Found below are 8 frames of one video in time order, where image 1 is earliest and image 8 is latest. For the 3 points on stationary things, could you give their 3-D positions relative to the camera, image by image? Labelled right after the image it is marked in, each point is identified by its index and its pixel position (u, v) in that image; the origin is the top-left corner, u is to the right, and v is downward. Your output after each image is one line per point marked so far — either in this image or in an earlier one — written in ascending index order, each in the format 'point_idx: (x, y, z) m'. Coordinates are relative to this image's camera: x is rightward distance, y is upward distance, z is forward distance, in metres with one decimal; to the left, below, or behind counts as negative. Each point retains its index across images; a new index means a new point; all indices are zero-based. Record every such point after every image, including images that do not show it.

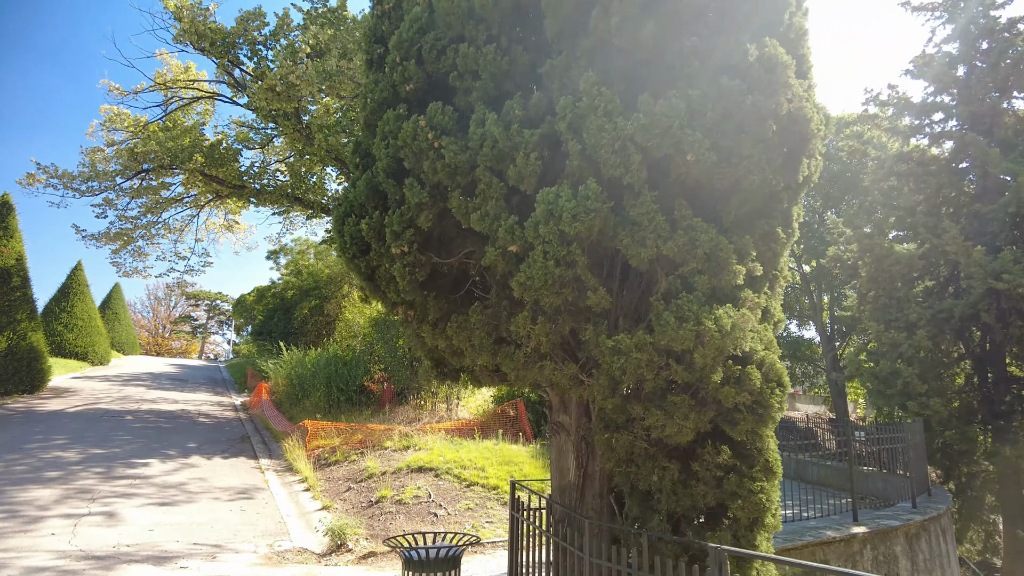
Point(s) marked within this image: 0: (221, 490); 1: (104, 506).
0: (-4.0, -2.8, +7.7) m
1: (-4.7, -2.5, +6.6) m
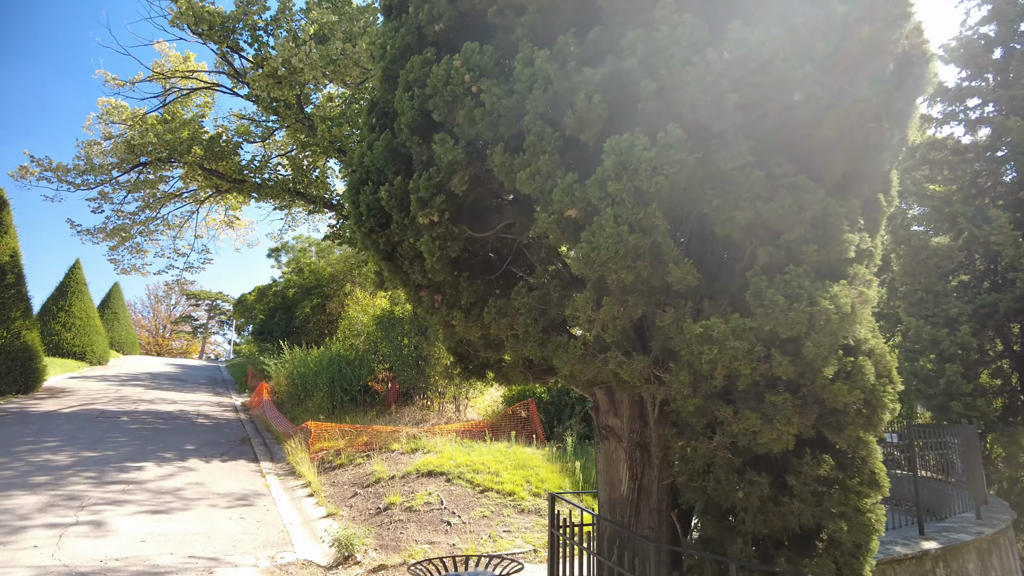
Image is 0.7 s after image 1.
0: (-3.8, -2.7, +7.3) m
1: (-4.5, -2.4, +6.1) m
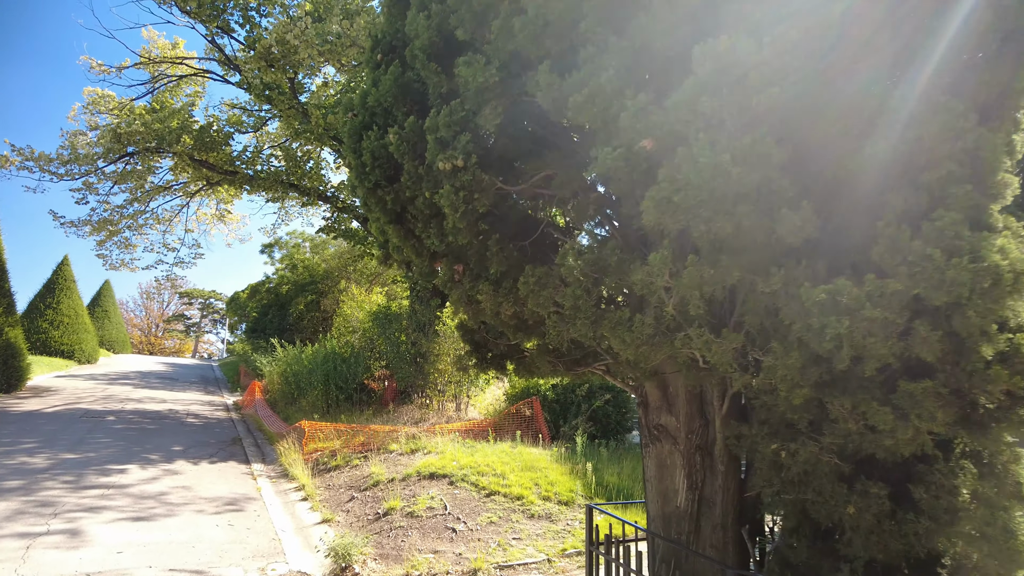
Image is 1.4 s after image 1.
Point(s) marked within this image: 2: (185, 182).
0: (-3.7, -2.5, +6.8) m
1: (-4.4, -2.3, +5.6) m
2: (-8.7, +2.8, +15.0) m
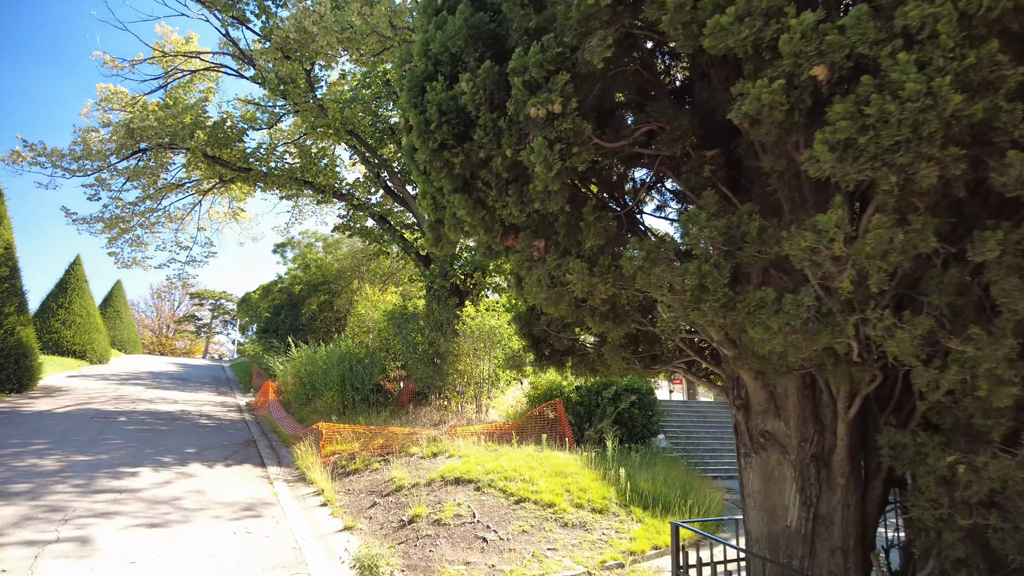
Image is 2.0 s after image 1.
0: (-3.3, -2.5, +6.5) m
1: (-4.1, -2.3, +5.3) m
2: (-8.2, +2.8, +14.8) m
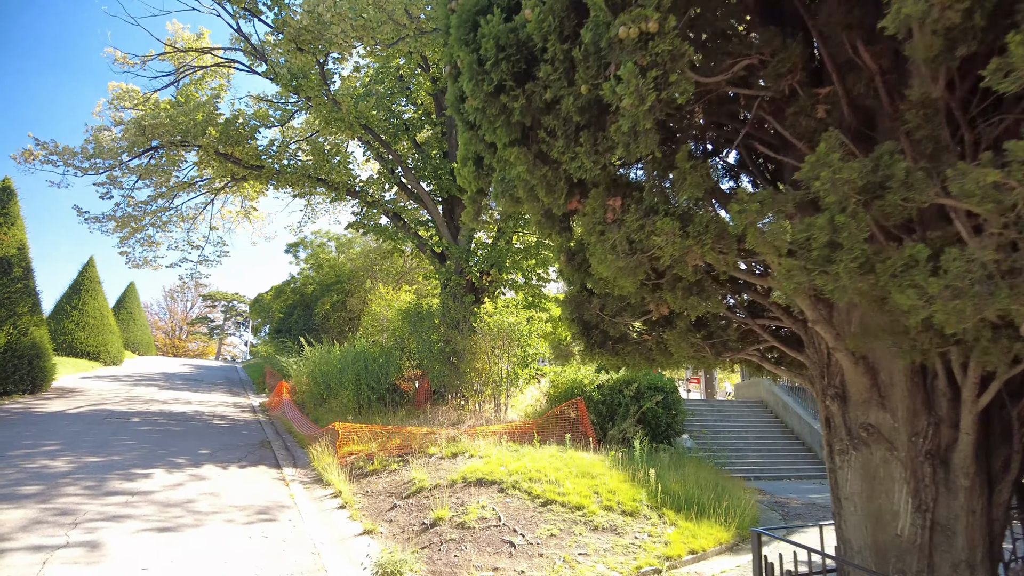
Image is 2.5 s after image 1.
0: (-3.0, -2.4, +6.2) m
1: (-3.8, -2.2, +5.1) m
2: (-7.8, +2.8, +14.7) m
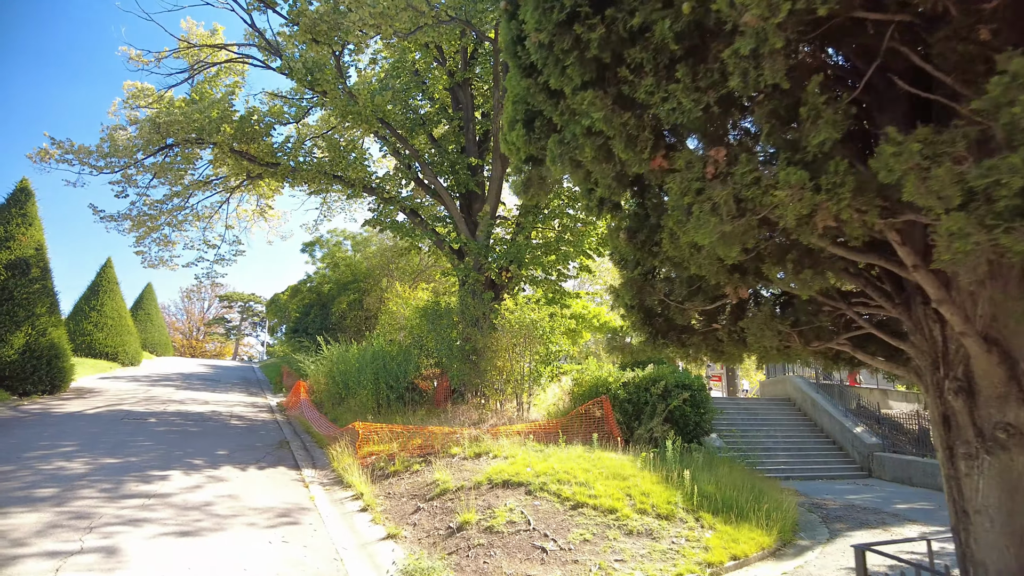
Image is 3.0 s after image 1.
0: (-2.7, -2.4, +6.0) m
1: (-3.5, -2.2, +4.9) m
2: (-7.4, +2.9, +14.5) m
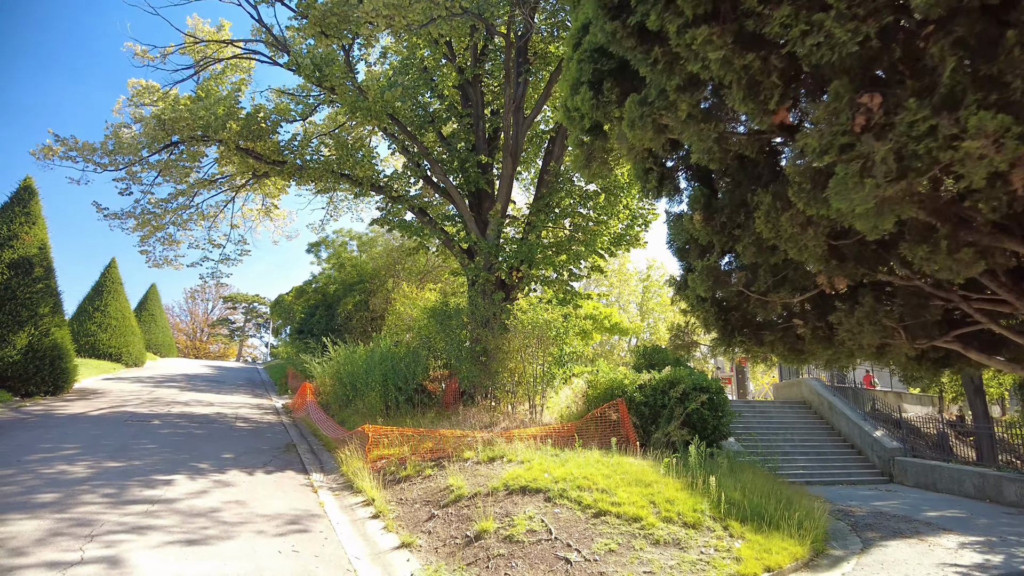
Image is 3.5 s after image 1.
0: (-2.5, -2.4, +5.8) m
1: (-3.3, -2.1, +4.7) m
2: (-7.1, +2.9, +14.4) m
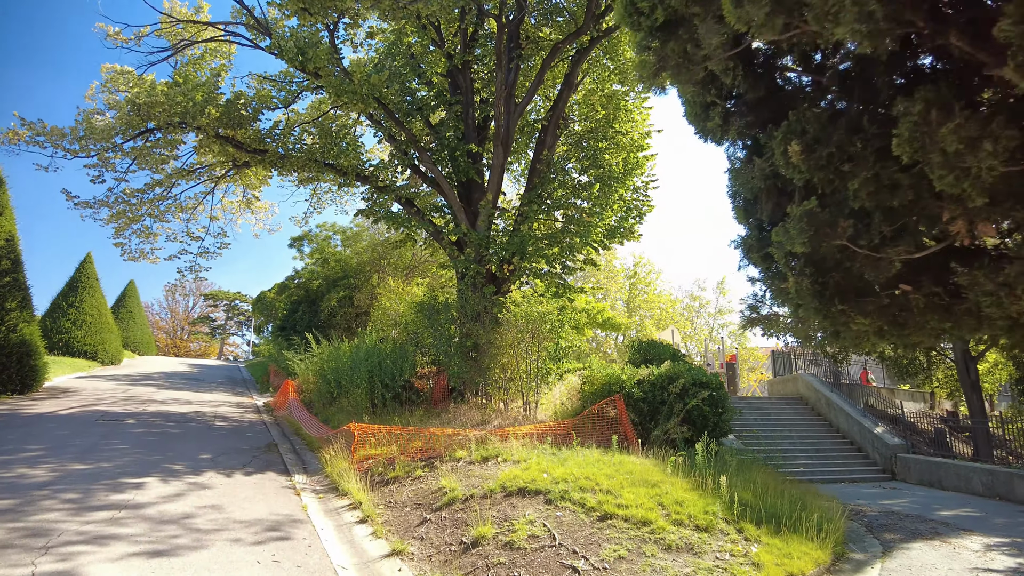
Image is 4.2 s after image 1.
0: (-2.5, -2.2, +5.3) m
1: (-3.3, -2.0, +4.2) m
2: (-7.3, +3.0, +13.8) m
